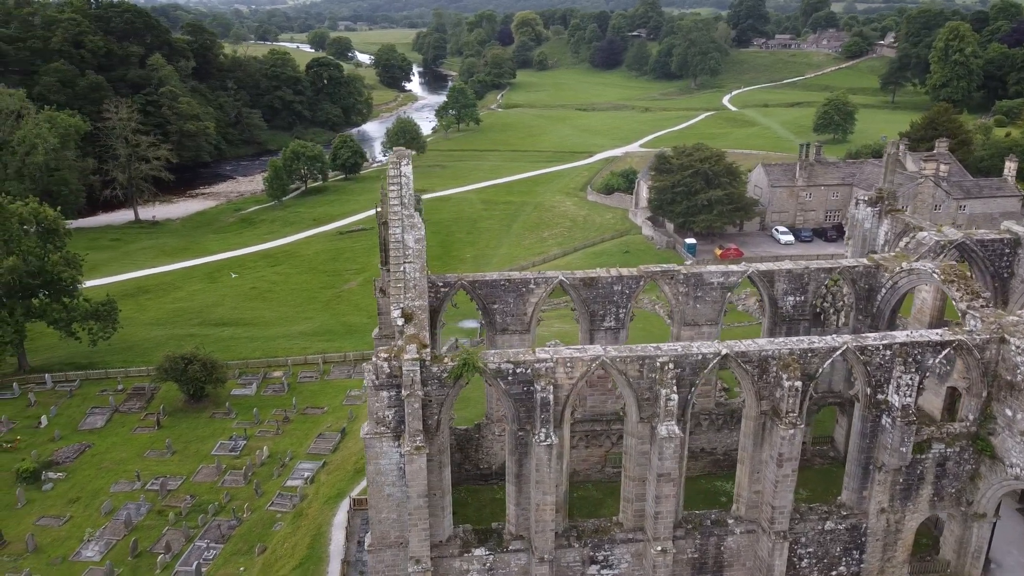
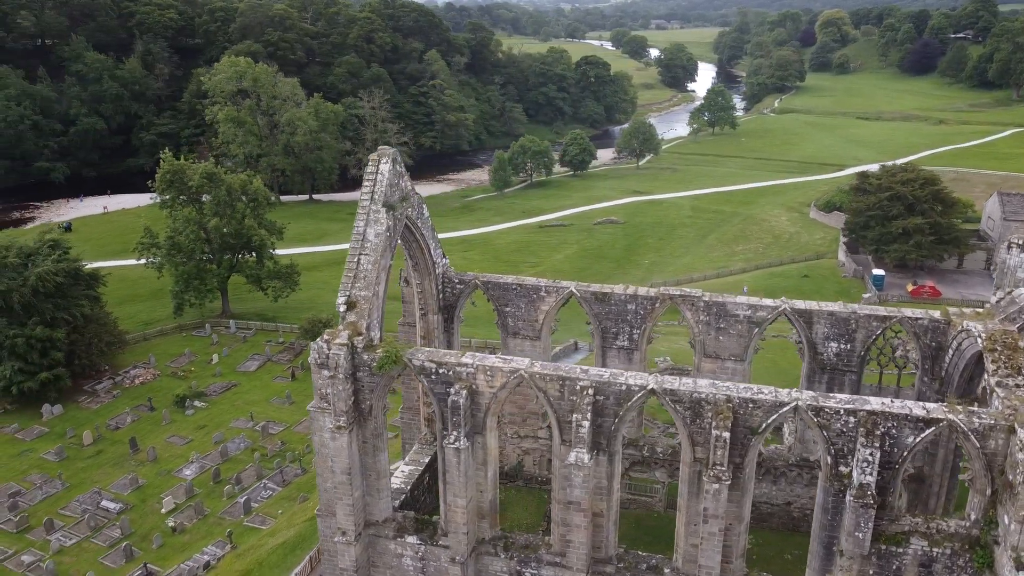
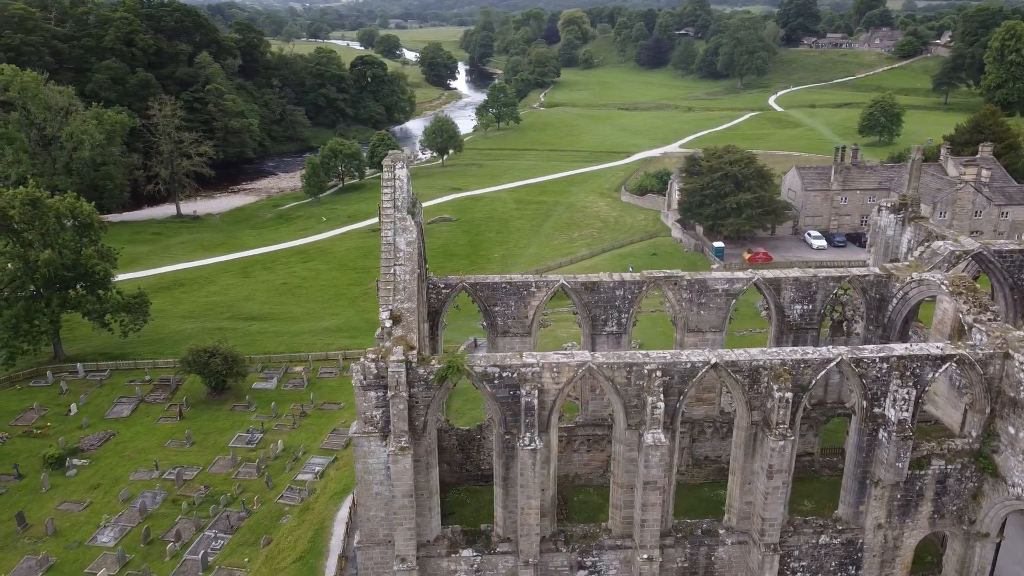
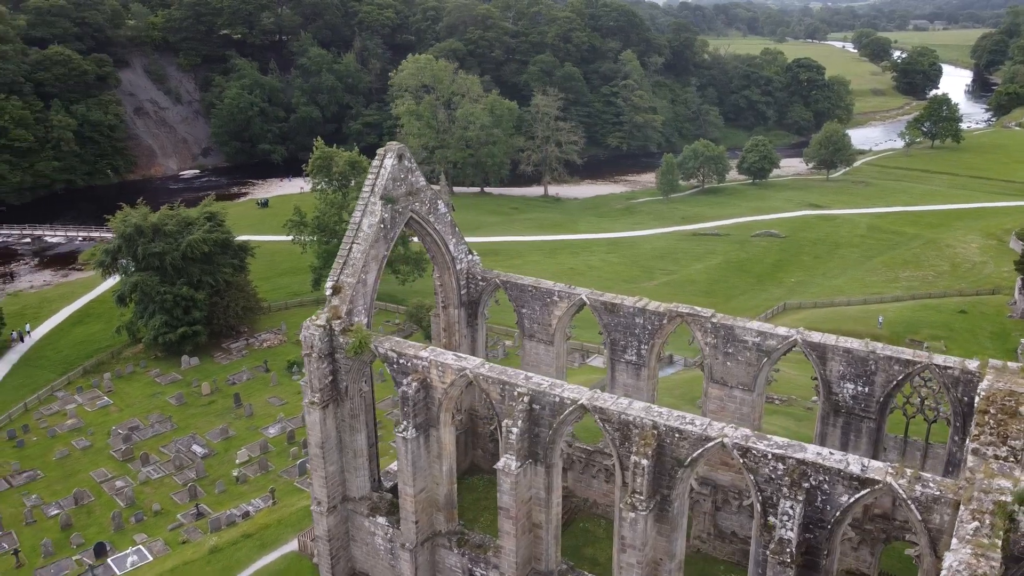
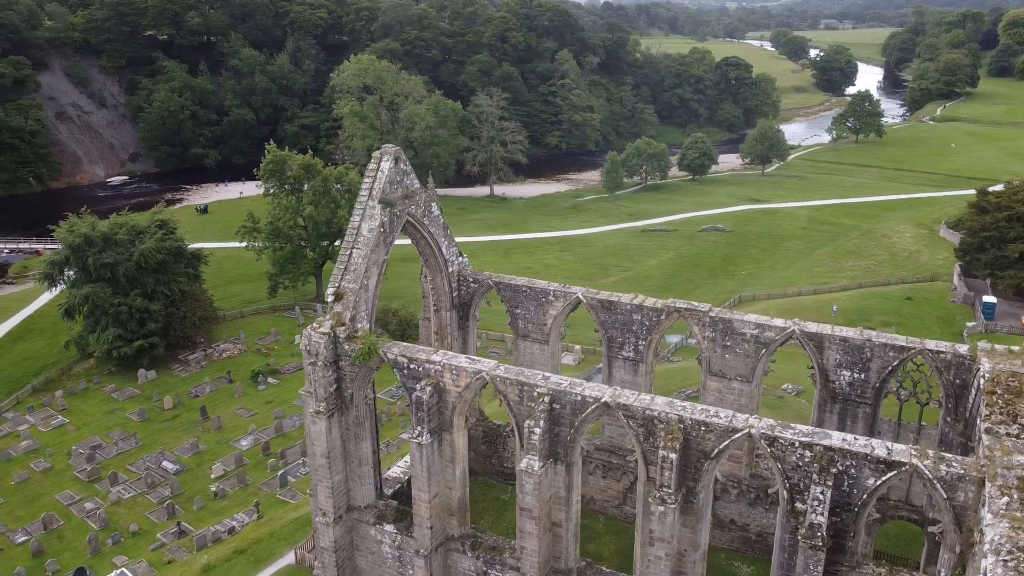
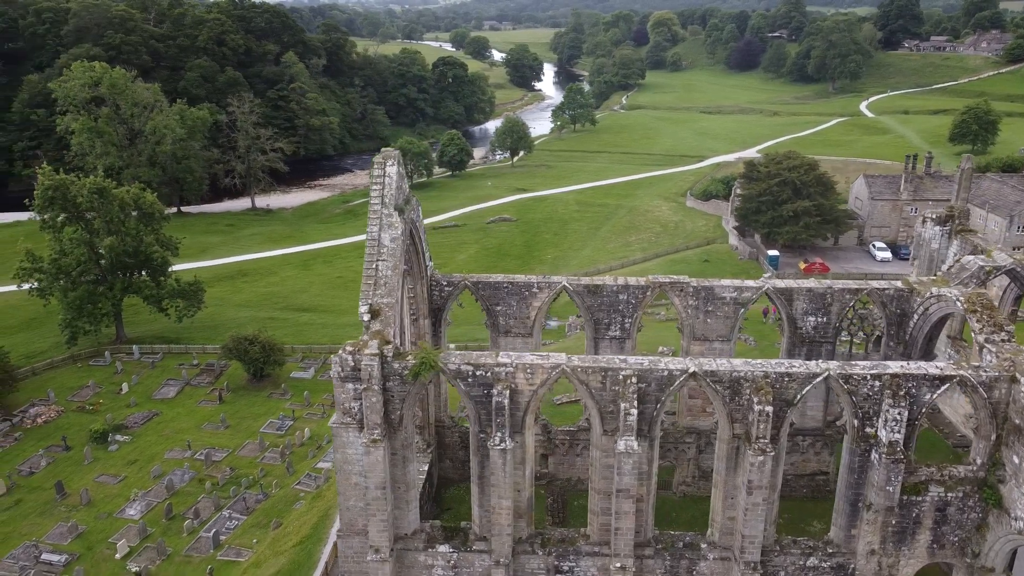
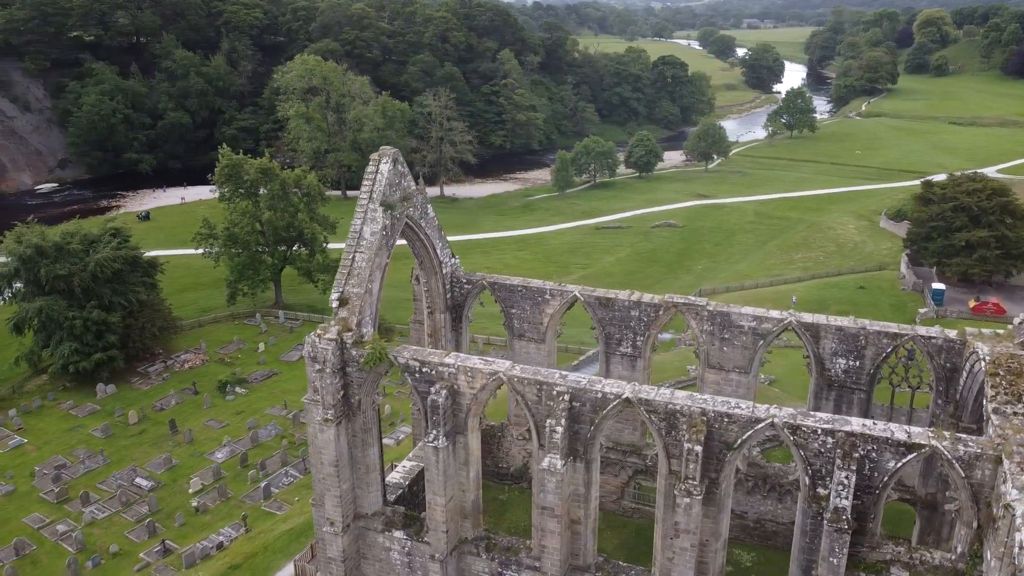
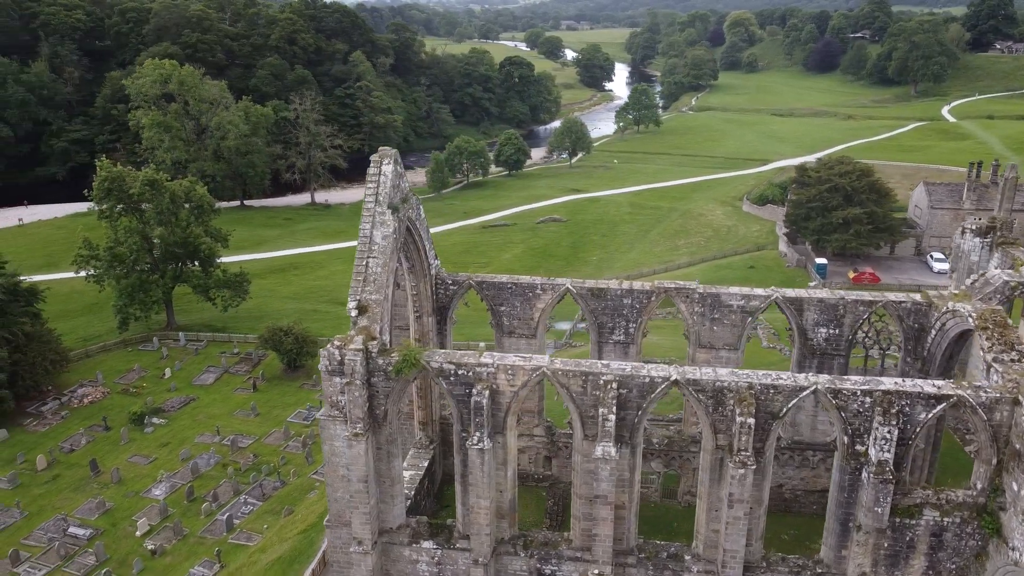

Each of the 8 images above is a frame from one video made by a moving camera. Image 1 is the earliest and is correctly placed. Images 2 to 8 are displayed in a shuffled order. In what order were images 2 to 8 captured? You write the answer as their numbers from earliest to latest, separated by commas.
3, 6, 8, 2, 7, 5, 4
